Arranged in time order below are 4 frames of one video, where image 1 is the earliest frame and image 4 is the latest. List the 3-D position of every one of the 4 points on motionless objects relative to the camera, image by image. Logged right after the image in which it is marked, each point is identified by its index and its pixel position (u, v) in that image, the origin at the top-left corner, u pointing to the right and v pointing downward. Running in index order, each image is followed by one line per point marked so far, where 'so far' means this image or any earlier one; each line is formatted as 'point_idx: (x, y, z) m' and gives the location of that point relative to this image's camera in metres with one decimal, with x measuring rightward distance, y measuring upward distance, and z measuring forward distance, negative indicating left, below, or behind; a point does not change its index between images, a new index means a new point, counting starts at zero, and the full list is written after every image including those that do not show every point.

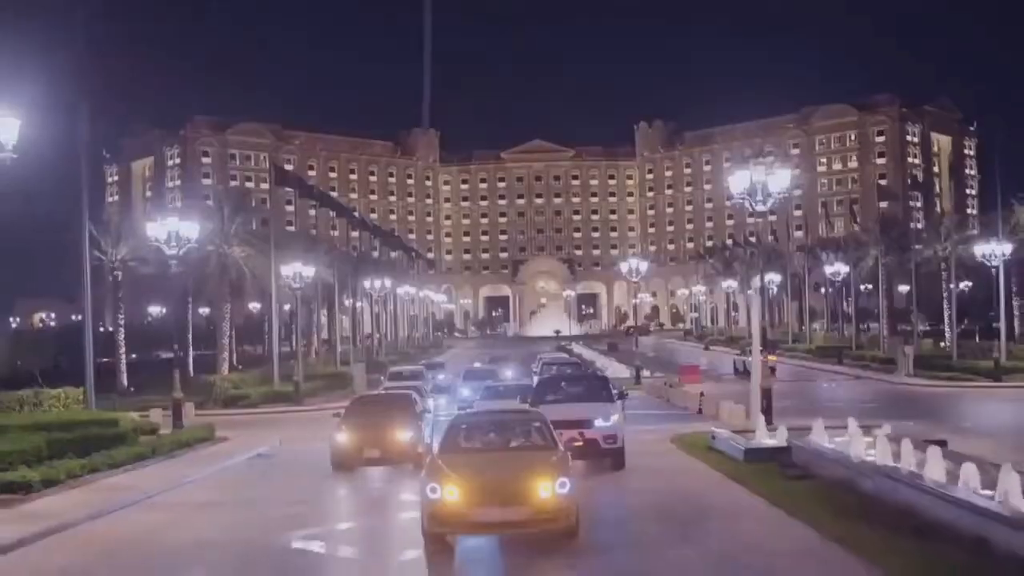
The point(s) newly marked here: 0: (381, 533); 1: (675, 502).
0: (-2.0, -3.5, +18.4) m
1: (+2.6, -3.5, +19.7) m
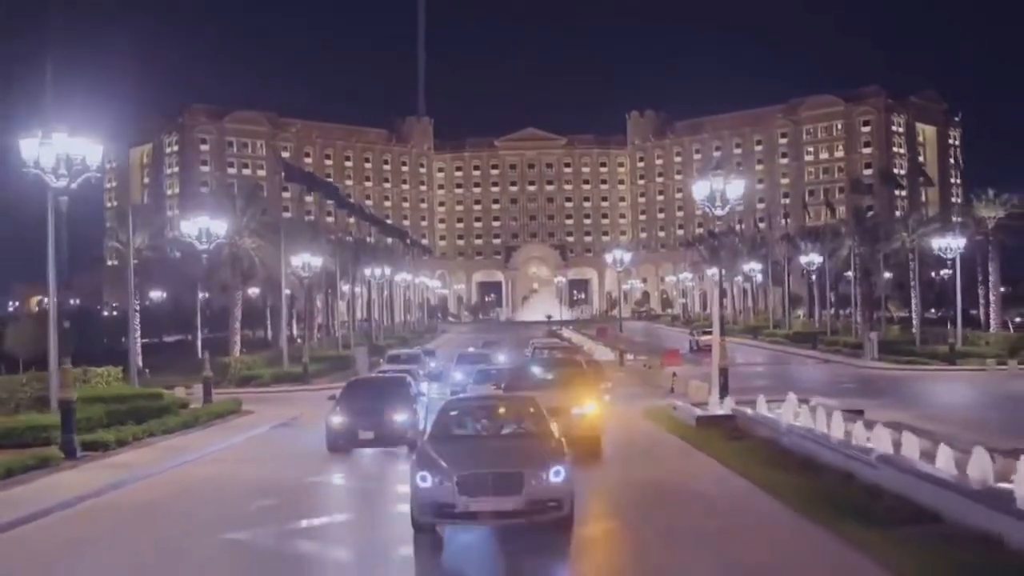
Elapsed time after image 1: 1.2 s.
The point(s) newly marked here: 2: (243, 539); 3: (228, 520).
0: (-2.1, -3.4, +19.8) m
1: (+2.5, -3.3, +21.2) m
2: (-3.3, -3.1, +14.8) m
3: (-3.8, -3.1, +16.3) m
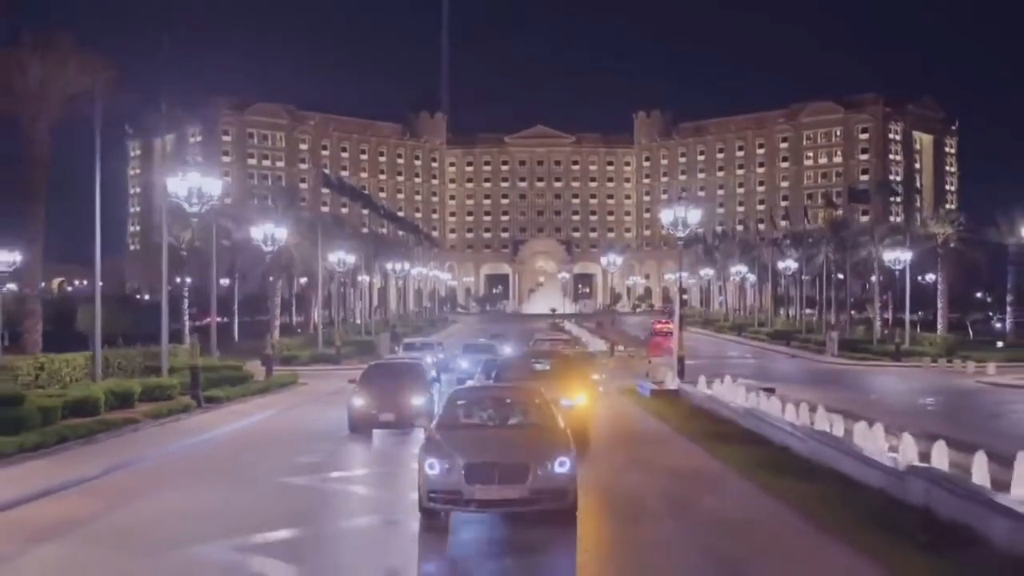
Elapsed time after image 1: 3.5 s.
0: (-2.1, -3.3, +22.7) m
1: (+2.5, -3.3, +24.1) m
2: (-3.2, -3.0, +17.7) m
3: (-3.8, -3.0, +19.3) m
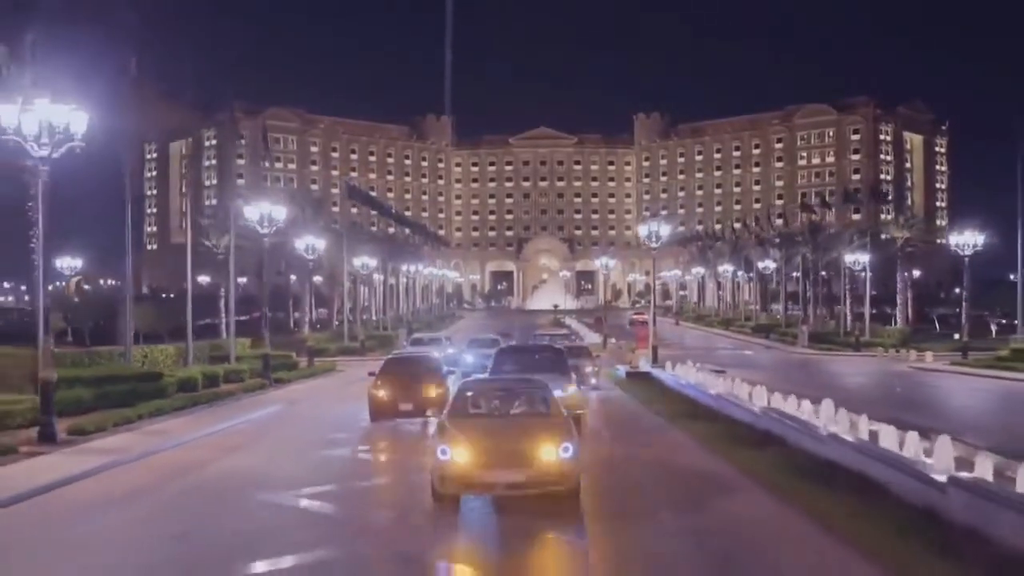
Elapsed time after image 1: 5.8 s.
0: (-2.0, -3.3, +25.5) m
1: (+2.6, -3.3, +26.9) m
2: (-3.2, -3.0, +20.5) m
3: (-3.7, -3.0, +22.1) m
